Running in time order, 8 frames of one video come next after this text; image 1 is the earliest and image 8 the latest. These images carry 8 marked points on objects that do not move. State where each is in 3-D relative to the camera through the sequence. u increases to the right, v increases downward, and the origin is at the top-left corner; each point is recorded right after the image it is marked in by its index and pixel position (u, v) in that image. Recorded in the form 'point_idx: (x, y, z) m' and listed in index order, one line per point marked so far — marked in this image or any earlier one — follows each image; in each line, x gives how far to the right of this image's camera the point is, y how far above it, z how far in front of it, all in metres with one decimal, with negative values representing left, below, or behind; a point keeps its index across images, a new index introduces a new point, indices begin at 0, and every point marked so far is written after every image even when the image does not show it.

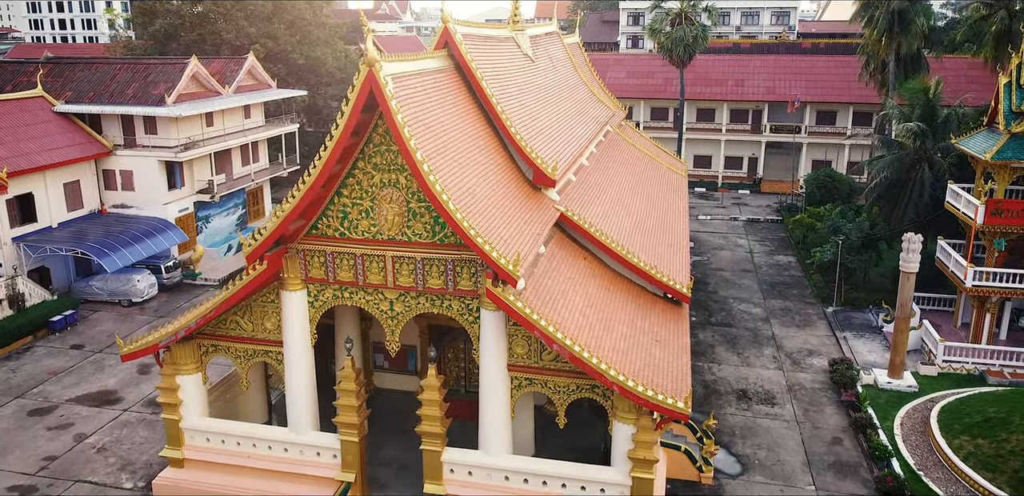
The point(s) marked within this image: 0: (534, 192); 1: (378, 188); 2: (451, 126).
0: (+0.5, +1.2, +15.6) m
1: (-2.3, +1.0, +12.7) m
2: (-1.1, +2.2, +13.8) m
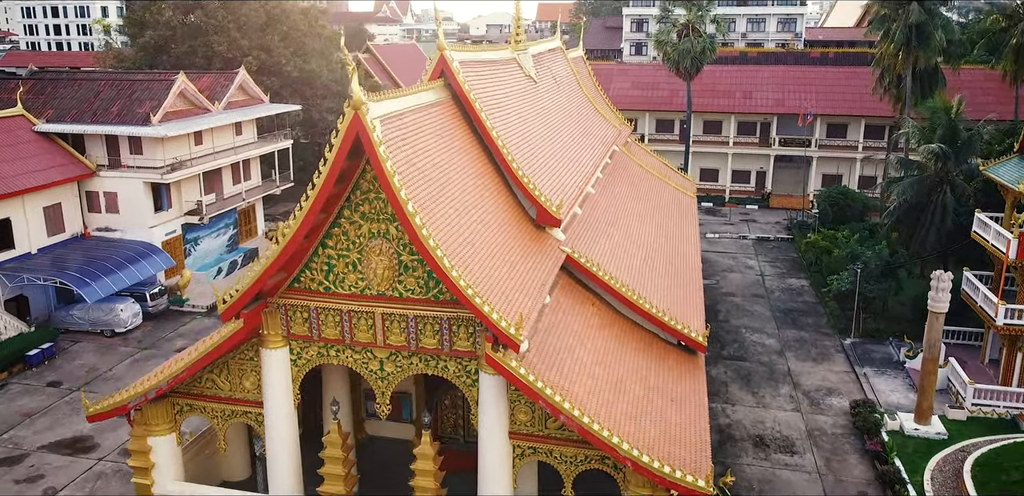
0: (+0.5, +0.3, +14.4) m
1: (-2.2, +0.1, +11.5) m
2: (-1.1, +1.3, +12.6) m
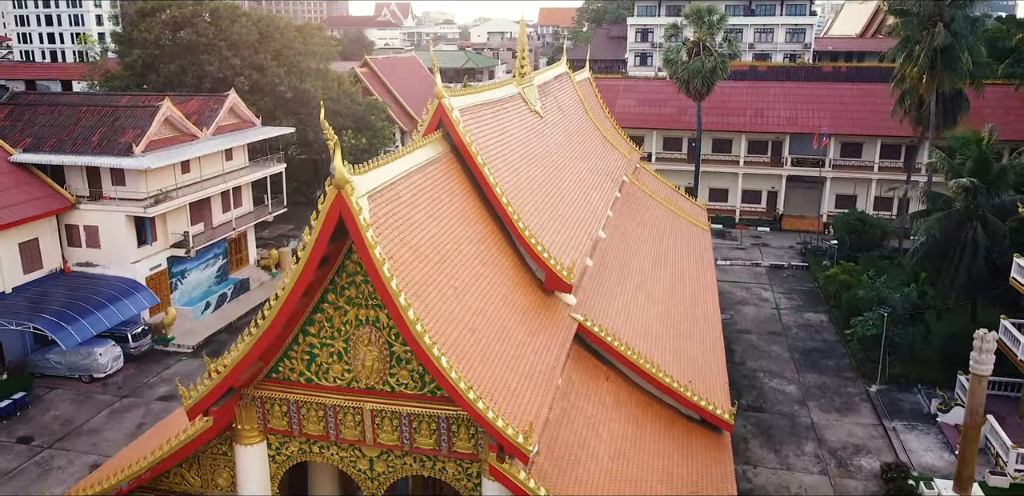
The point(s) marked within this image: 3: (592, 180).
0: (+0.6, -0.9, +13.0) m
1: (-2.1, -1.1, +10.1) m
2: (-1.0, +0.1, +11.1) m
3: (+2.1, +1.8, +19.9) m
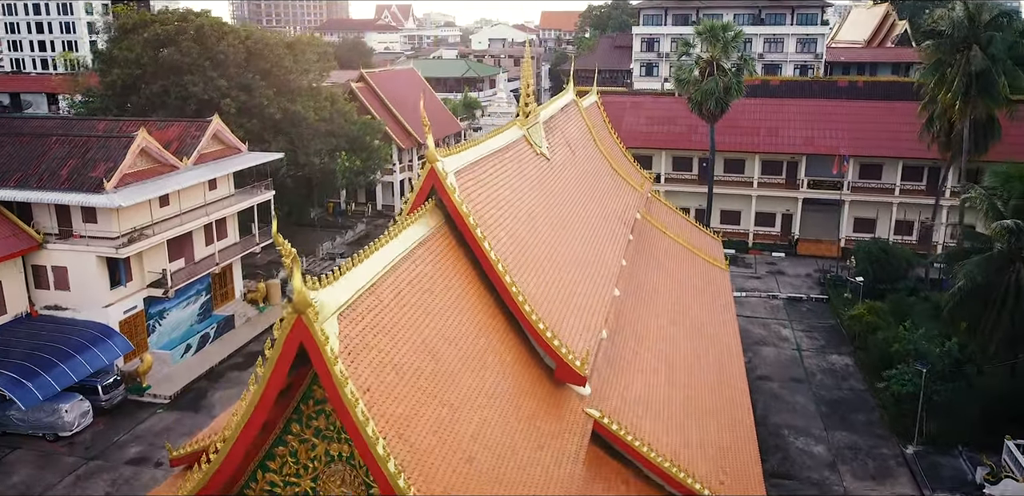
0: (+0.7, -2.2, +11.1) m
1: (-2.1, -2.4, +8.2) m
2: (-0.9, -1.2, +9.3) m
3: (+2.2, +0.5, +18.0) m
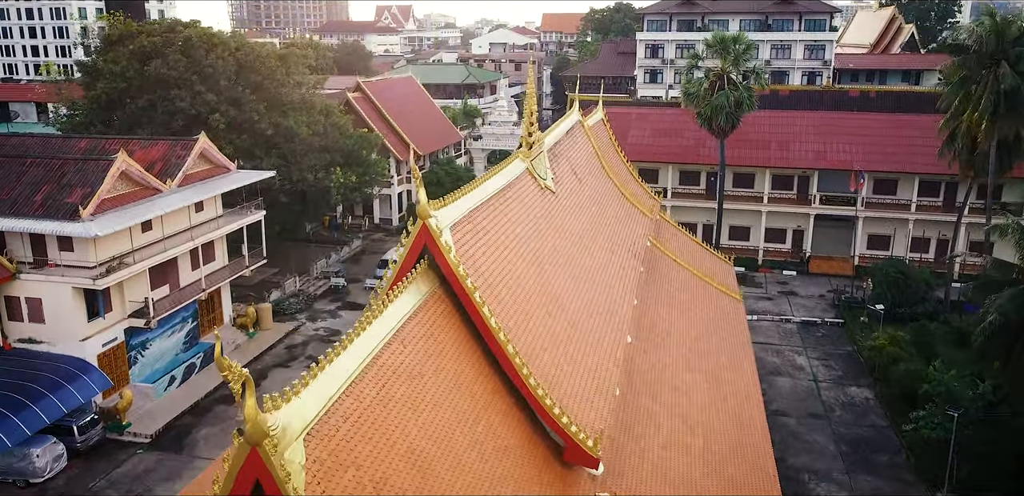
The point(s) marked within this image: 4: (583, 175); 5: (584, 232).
0: (+0.7, -3.1, +9.8) m
1: (-2.1, -3.3, +6.9) m
2: (-0.9, -2.1, +7.9) m
3: (+2.3, -0.4, +16.7) m
4: (+1.8, +1.9, +19.4) m
5: (+1.6, +0.4, +16.5) m
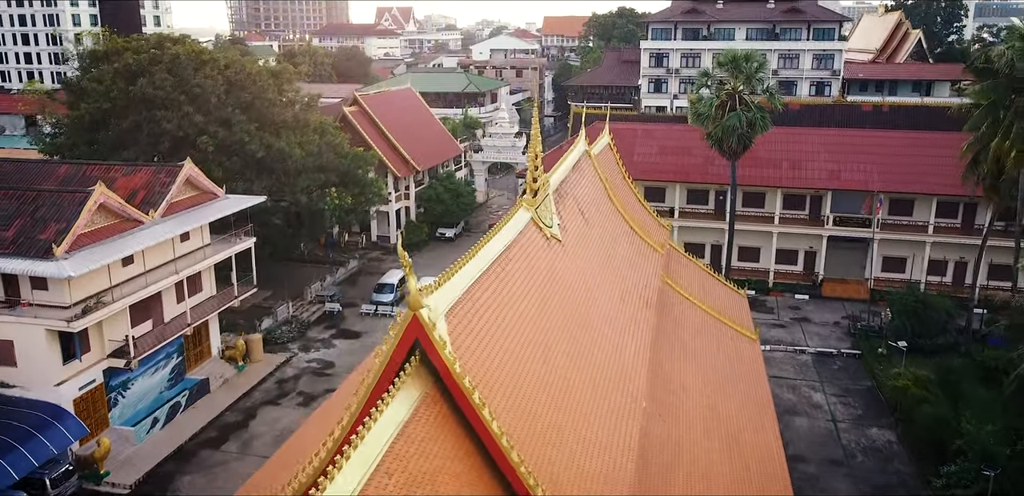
0: (+0.8, -4.2, +8.5) m
1: (-2.0, -4.3, +5.6) m
2: (-0.8, -3.1, +6.6) m
3: (+2.3, -1.5, +15.3) m
4: (+1.9, +0.9, +18.1) m
5: (+1.6, -0.7, +15.2) m
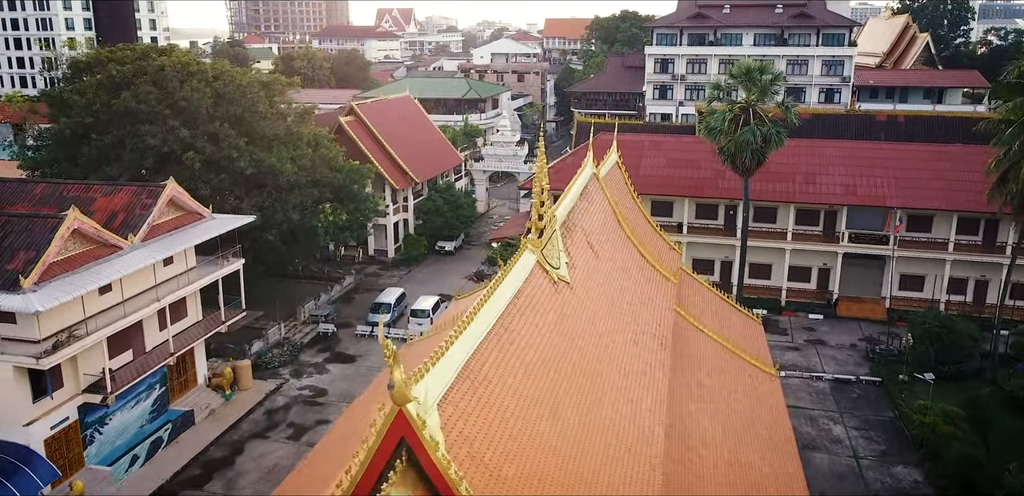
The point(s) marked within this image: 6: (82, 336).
0: (+0.8, -4.9, +7.1) m
1: (-2.0, -5.1, +4.2) m
2: (-0.8, -3.9, +5.2) m
3: (+2.4, -2.2, +13.9) m
4: (+2.0, +0.1, +16.7) m
5: (+1.7, -1.5, +13.8) m
6: (-11.3, -2.3, +19.6) m
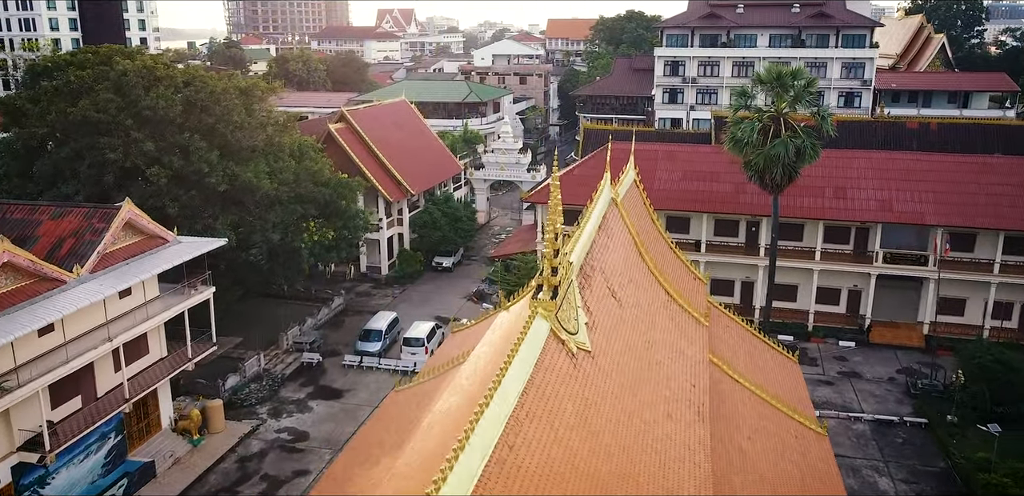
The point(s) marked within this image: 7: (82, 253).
0: (+0.9, -5.8, +4.2) m
1: (-1.9, -5.9, +1.3) m
2: (-0.7, -4.7, +2.4) m
3: (+2.4, -3.1, +11.1) m
4: (+2.1, -0.8, +13.9) m
5: (+1.8, -2.3, +10.9) m
6: (-11.2, -3.1, +16.7) m
7: (-11.2, -0.1, +19.4) m
